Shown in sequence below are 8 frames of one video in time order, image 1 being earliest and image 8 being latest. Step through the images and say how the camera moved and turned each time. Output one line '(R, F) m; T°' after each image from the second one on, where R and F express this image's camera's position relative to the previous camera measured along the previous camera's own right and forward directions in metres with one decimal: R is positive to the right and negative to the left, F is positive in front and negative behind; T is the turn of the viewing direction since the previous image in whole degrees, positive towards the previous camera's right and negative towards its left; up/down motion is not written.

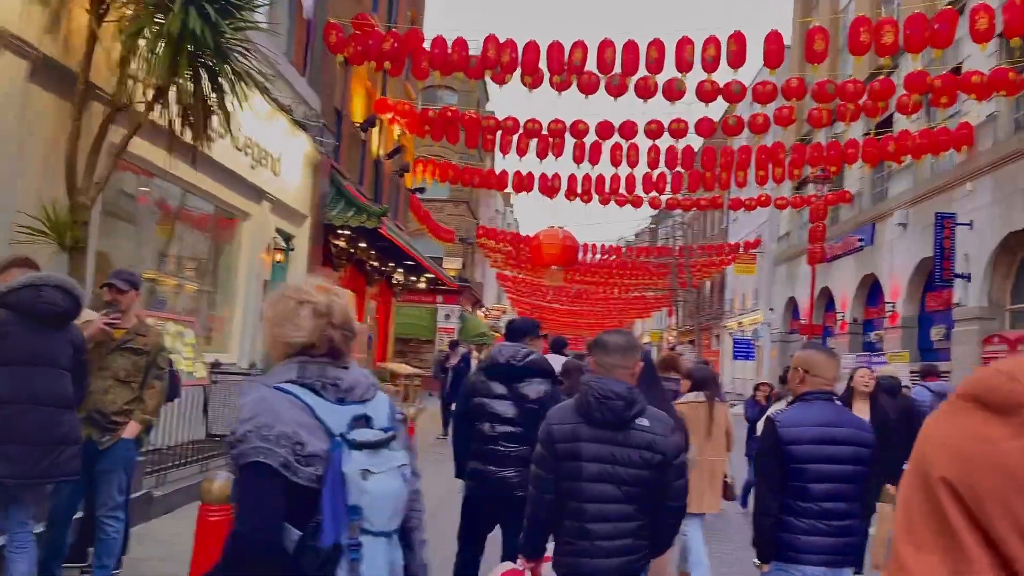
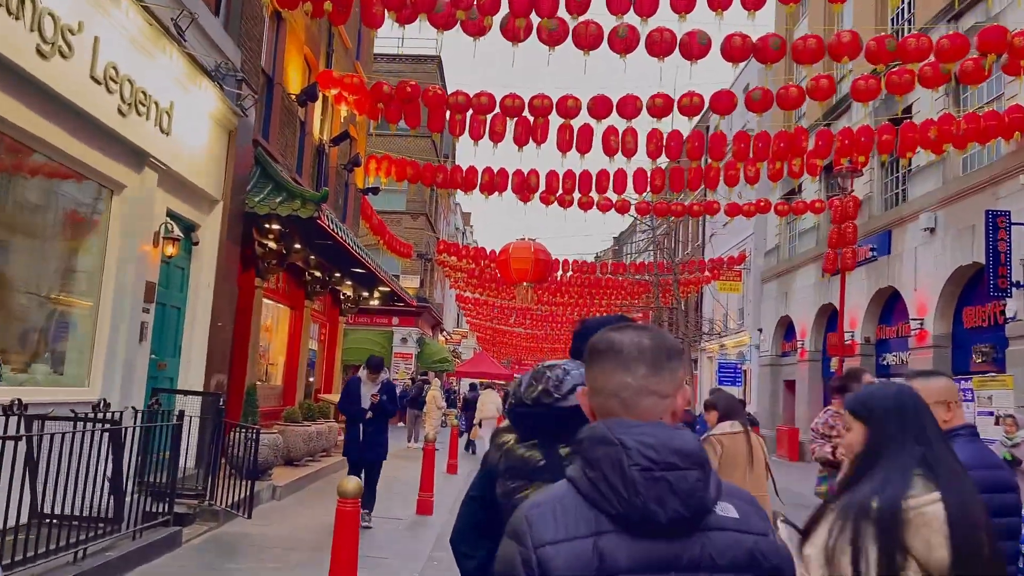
(-0.3, +2.9) m; +3°
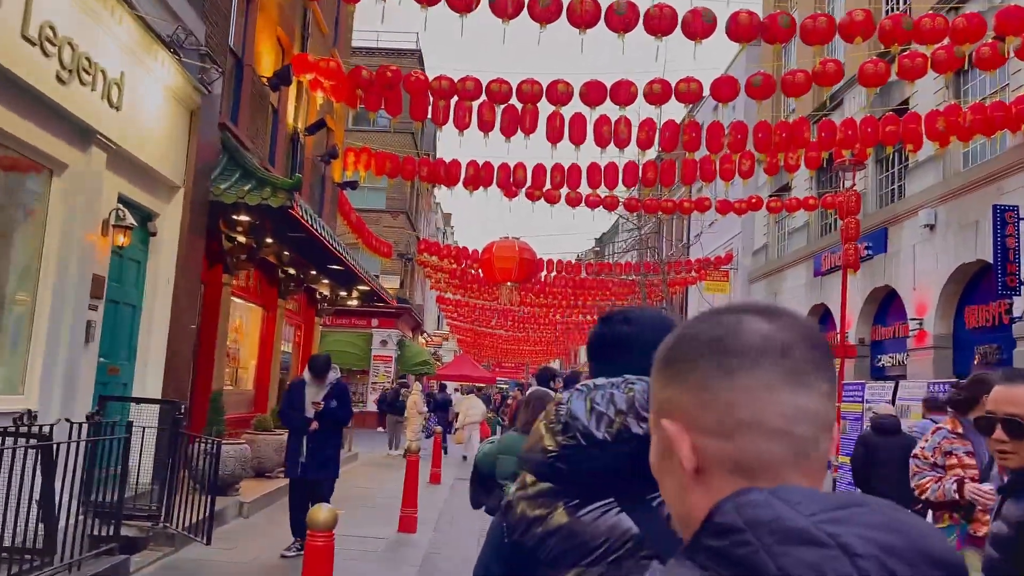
(-0.1, +0.8) m; +2°
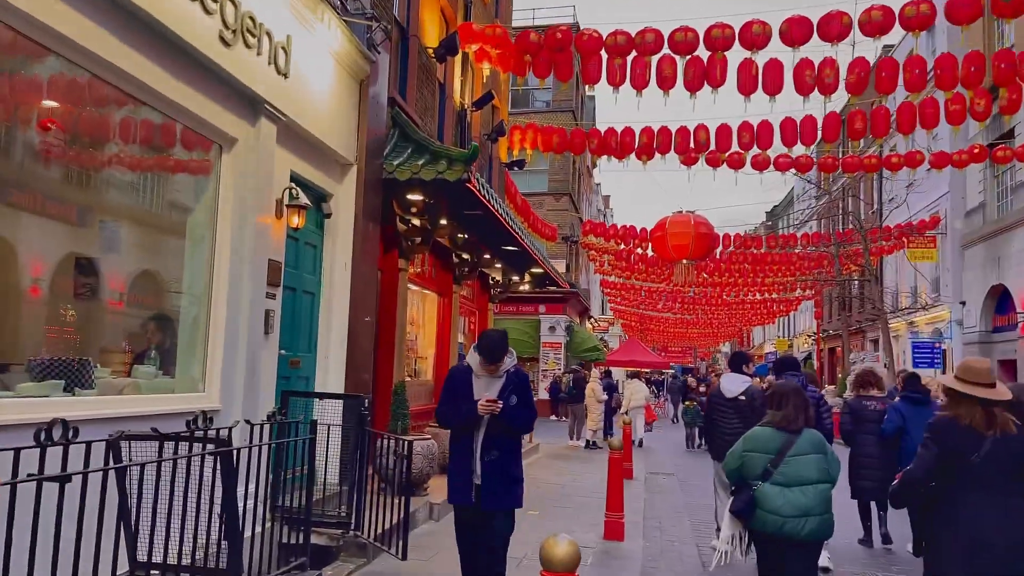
(-0.5, +1.0) m; -11°
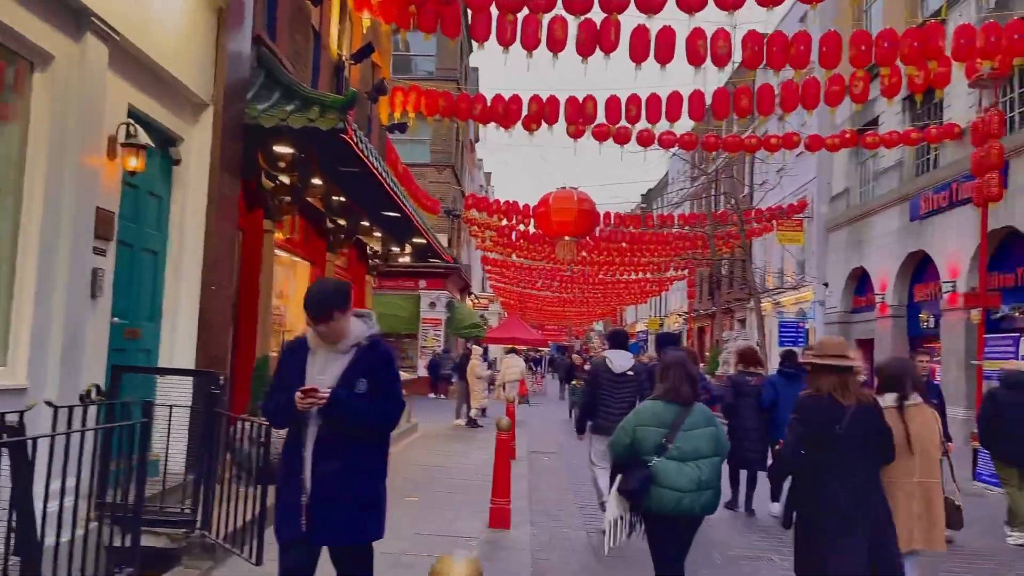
(0.0, +0.7) m; +9°
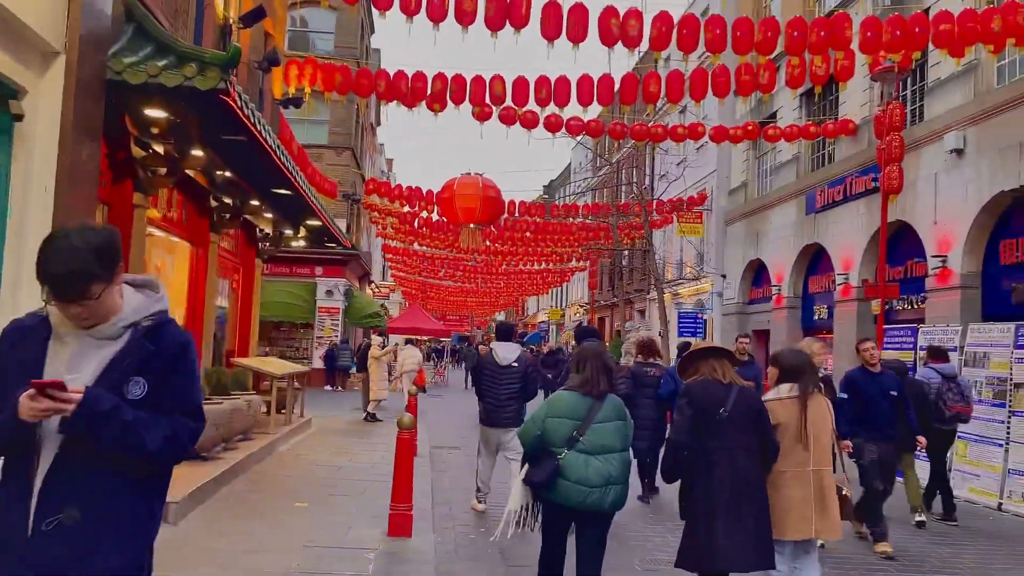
(0.0, +0.6) m; +7°
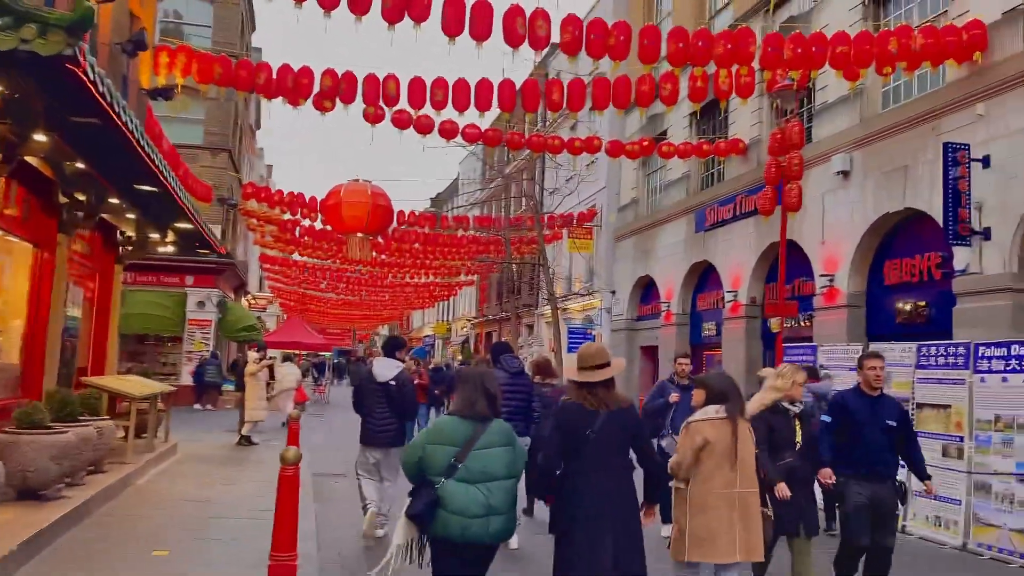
(-0.2, +0.7) m; +8°
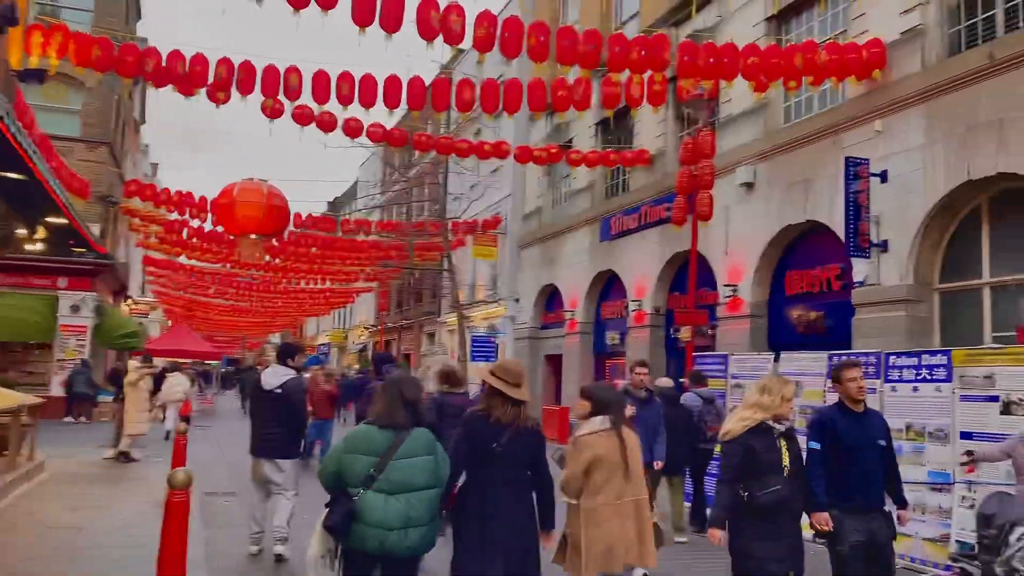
(-0.2, +0.4) m; +7°
